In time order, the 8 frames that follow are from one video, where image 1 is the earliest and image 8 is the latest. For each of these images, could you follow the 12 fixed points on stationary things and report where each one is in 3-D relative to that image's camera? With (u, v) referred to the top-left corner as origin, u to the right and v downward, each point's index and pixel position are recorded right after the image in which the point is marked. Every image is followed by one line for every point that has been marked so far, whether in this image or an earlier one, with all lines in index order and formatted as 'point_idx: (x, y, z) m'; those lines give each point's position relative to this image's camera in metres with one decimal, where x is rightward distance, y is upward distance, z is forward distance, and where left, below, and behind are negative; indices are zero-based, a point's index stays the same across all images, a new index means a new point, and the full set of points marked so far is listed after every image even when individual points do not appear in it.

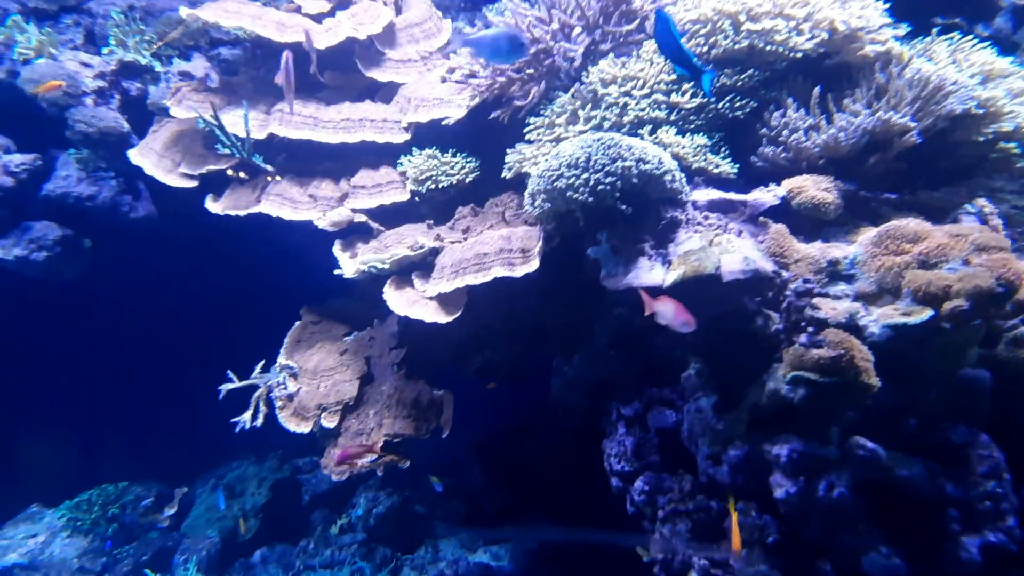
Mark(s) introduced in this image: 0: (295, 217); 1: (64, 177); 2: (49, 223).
0: (-1.9, +0.6, +4.1) m
1: (-4.8, +1.2, +5.0) m
2: (-4.9, +0.7, +5.0) m
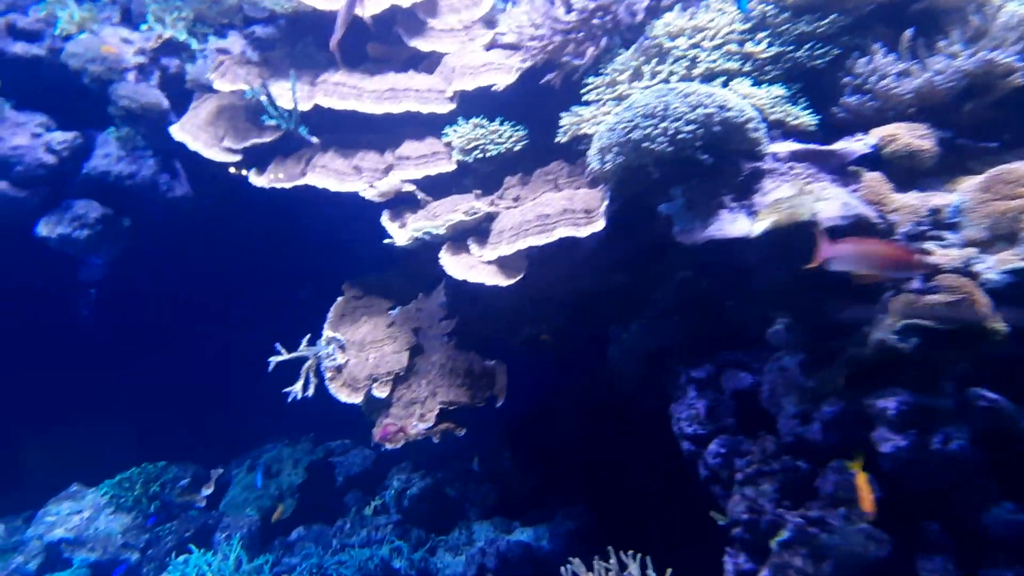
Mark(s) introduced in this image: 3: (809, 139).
0: (-1.4, +0.8, +4.1) m
1: (-4.4, +1.4, +5.0) m
2: (-4.5, +0.9, +5.1) m
3: (+1.9, +0.9, +2.9) m
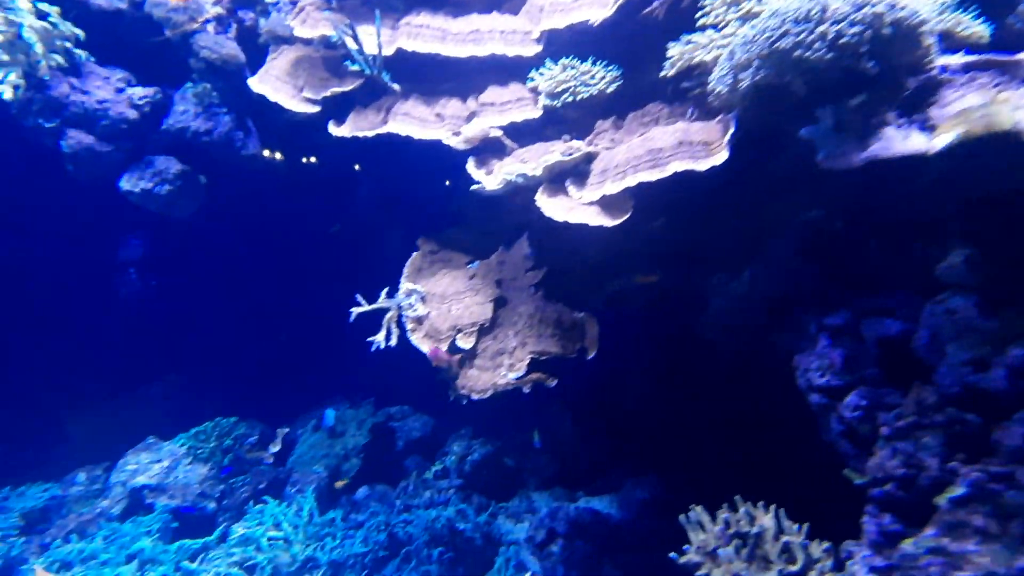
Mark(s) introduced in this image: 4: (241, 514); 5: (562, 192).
0: (-0.7, +1.3, +3.9) m
1: (-3.5, +1.9, +5.1) m
2: (-3.7, +1.4, +5.1) m
3: (+2.5, +1.3, +2.5) m
4: (-3.1, -2.7, +5.7) m
5: (+0.3, +0.6, +3.2) m
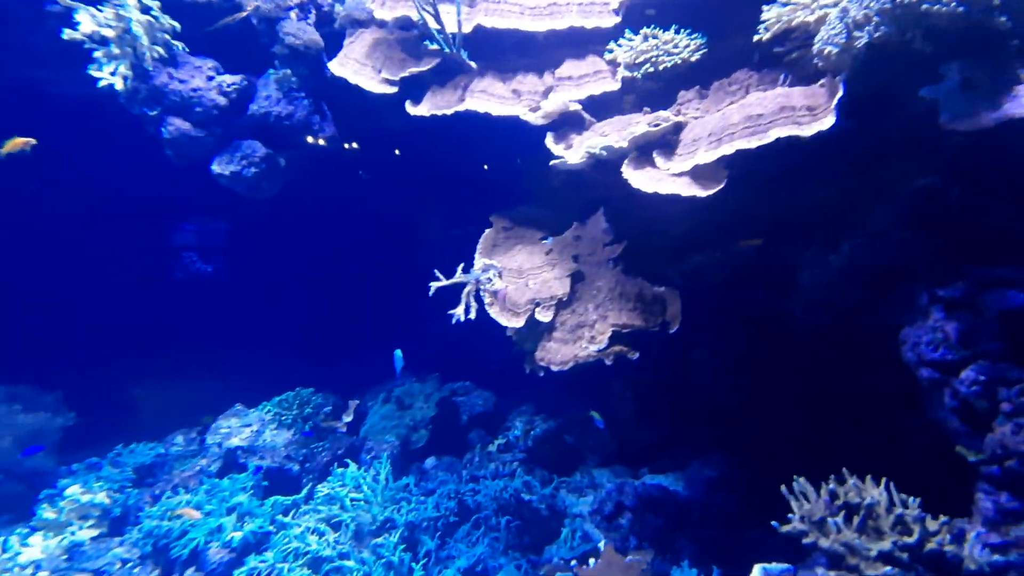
0: (-0.1, +1.5, +4.0) m
1: (-2.8, +2.2, +5.4) m
2: (-2.9, +1.7, +5.4) m
3: (+3.0, +1.4, +2.3) m
4: (-2.3, -2.4, +6.1) m
5: (+0.9, +0.8, +3.2) m
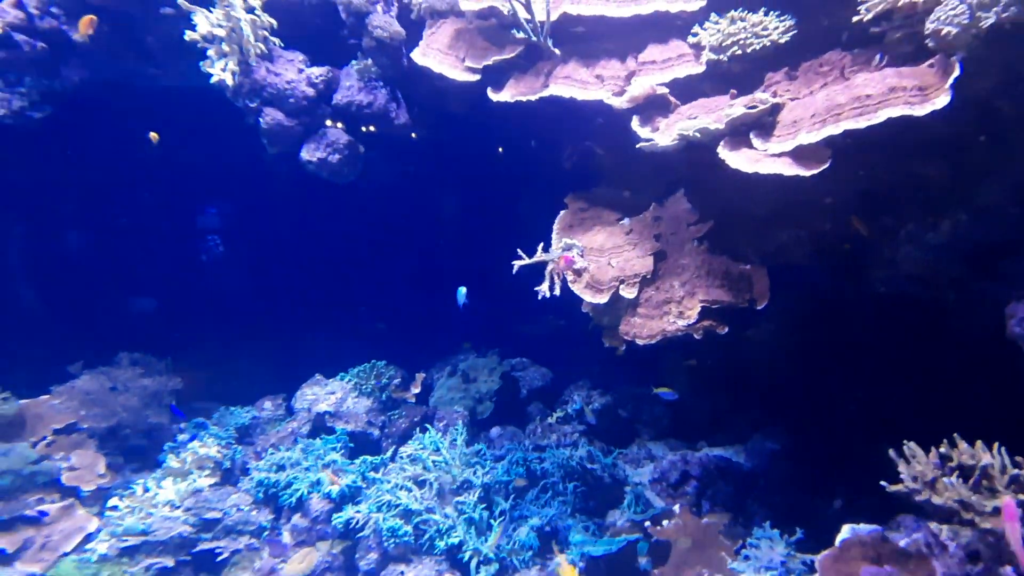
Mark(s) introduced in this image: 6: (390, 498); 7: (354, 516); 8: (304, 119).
0: (+0.6, +1.7, +4.1) m
1: (-1.9, +2.4, +5.7) m
2: (-2.1, +1.9, +5.8) m
3: (+3.6, +1.5, +2.3) m
4: (-1.5, -2.1, +6.6) m
5: (+1.6, +1.0, +3.3) m
6: (-1.4, -2.4, +5.4) m
7: (-1.8, -2.5, +5.3) m
8: (-2.5, +2.1, +5.8) m
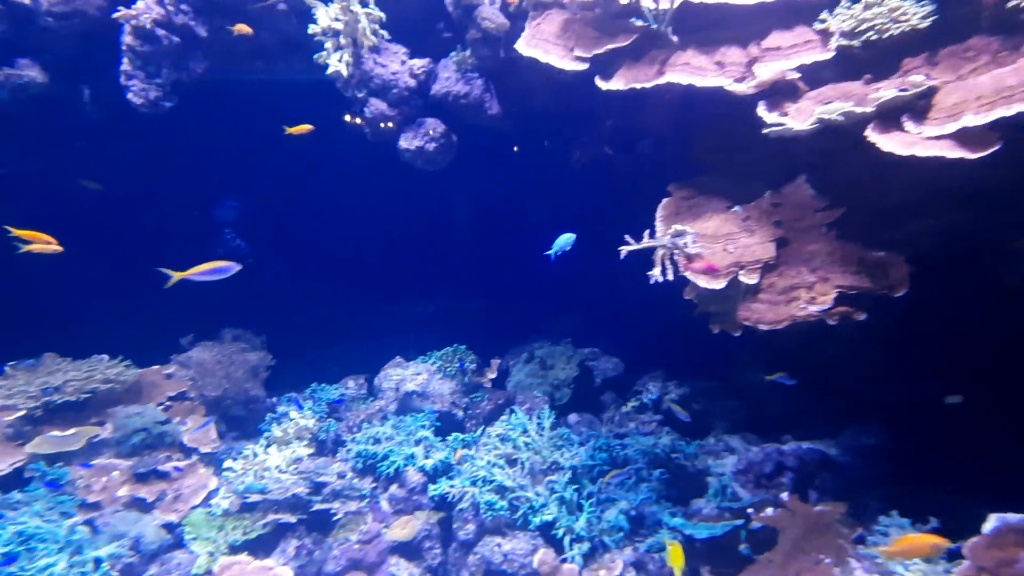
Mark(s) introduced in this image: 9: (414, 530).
0: (+1.7, +1.8, +4.2) m
1: (-0.8, +2.6, +5.9) m
2: (-0.9, +2.2, +6.0) m
3: (+4.5, +1.6, +2.1) m
4: (-0.3, -1.9, +6.8) m
5: (+2.6, +1.1, +3.3) m
6: (-0.3, -2.2, +5.6) m
7: (-0.7, -2.3, +5.5) m
8: (-1.3, +2.3, +6.0) m
9: (-1.1, -2.7, +5.3) m
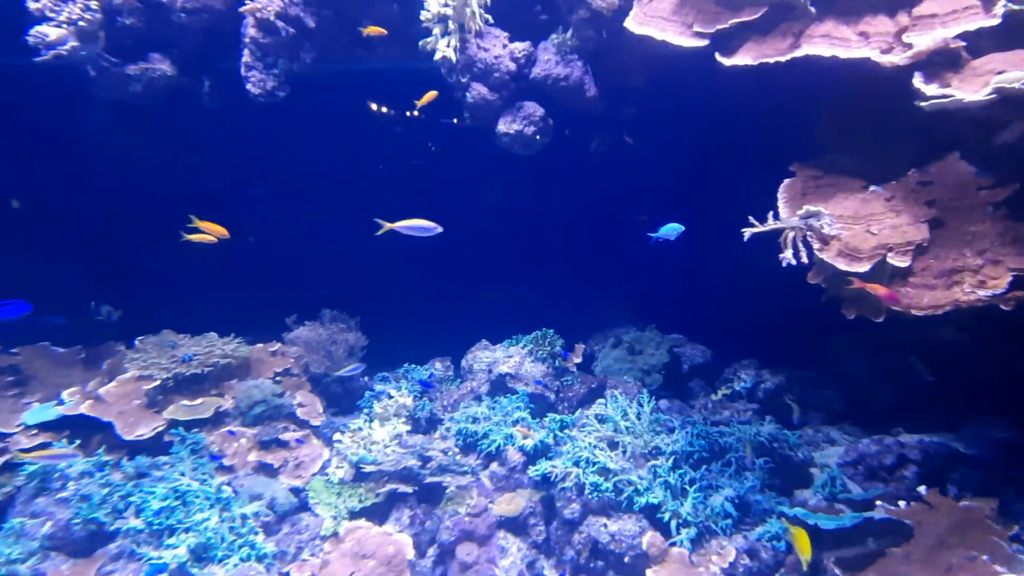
0: (+2.8, +1.9, +4.0) m
1: (+0.5, +2.8, +5.9) m
2: (+0.4, +2.4, +6.0) m
3: (+5.4, +1.6, +1.7) m
4: (+1.0, -1.7, +6.8) m
5: (+3.6, +1.2, +3.0) m
6: (+0.9, -2.0, +5.7) m
7: (+0.5, -2.1, +5.6) m
8: (0.0, +2.5, +6.0) m
9: (+0.1, -2.5, +5.4) m
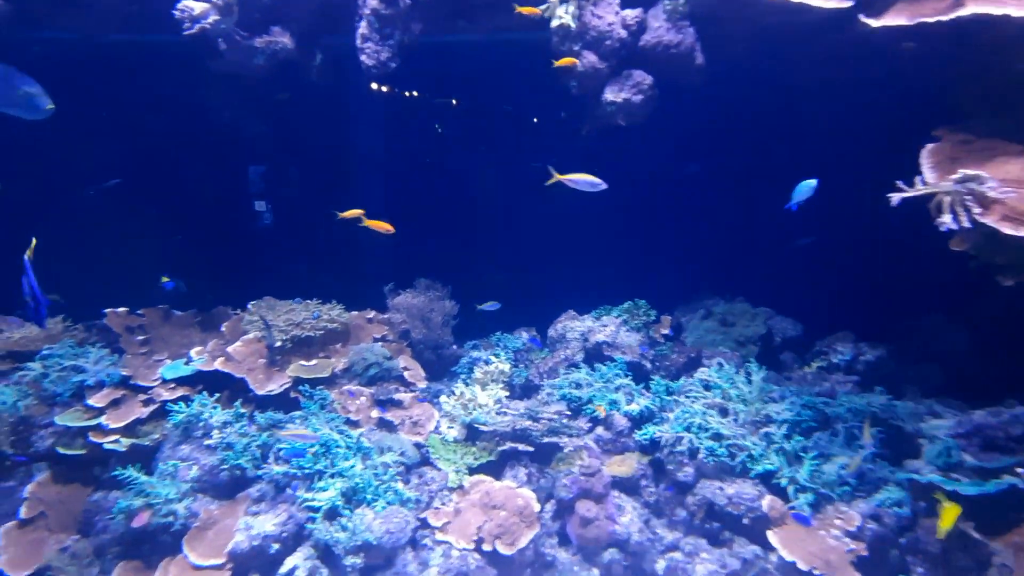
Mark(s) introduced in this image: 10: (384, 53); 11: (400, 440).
0: (+4.1, +2.2, +3.8) m
1: (+1.9, +3.2, +5.8) m
2: (+1.8, +2.8, +6.0) m
3: (+6.7, +1.8, +1.4) m
4: (+2.4, -1.2, +6.9) m
5: (+4.8, +1.4, +2.9) m
6: (+2.2, -1.6, +5.8) m
7: (+1.8, -1.8, +5.7) m
8: (+1.4, +2.9, +6.0) m
9: (+1.4, -2.1, +5.6) m
10: (-1.6, +3.0, +6.0) m
11: (-1.4, -1.8, +5.7) m
